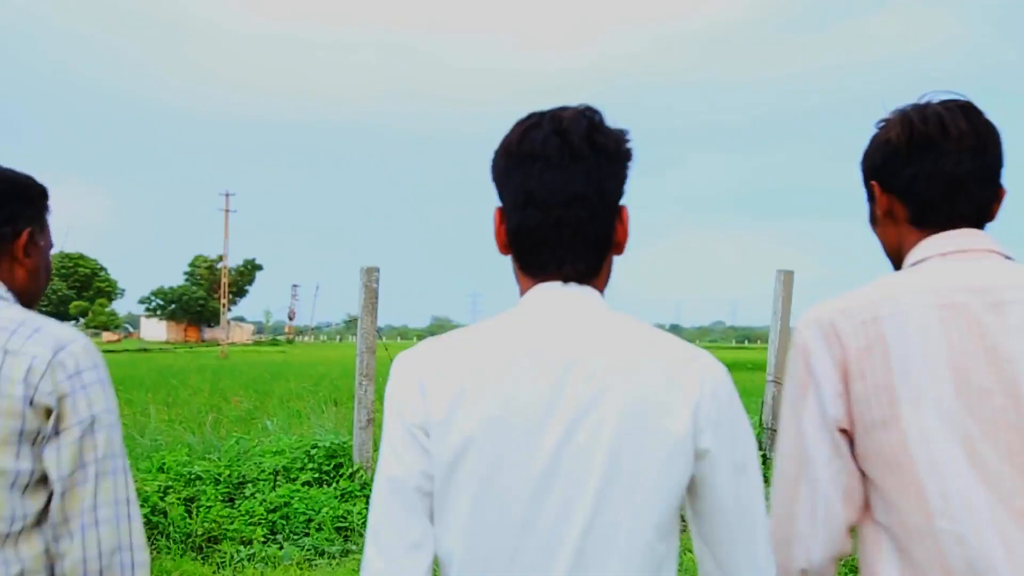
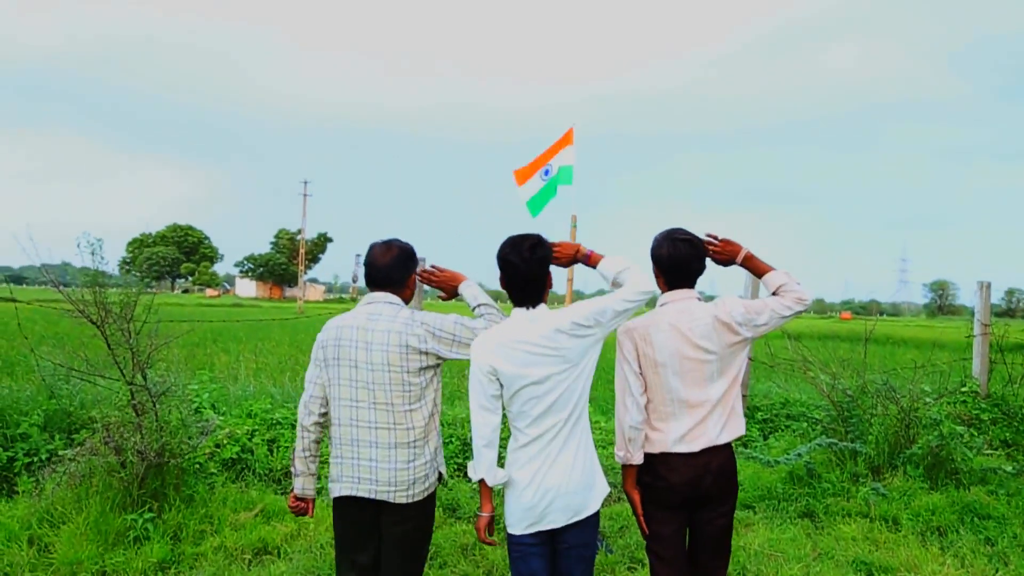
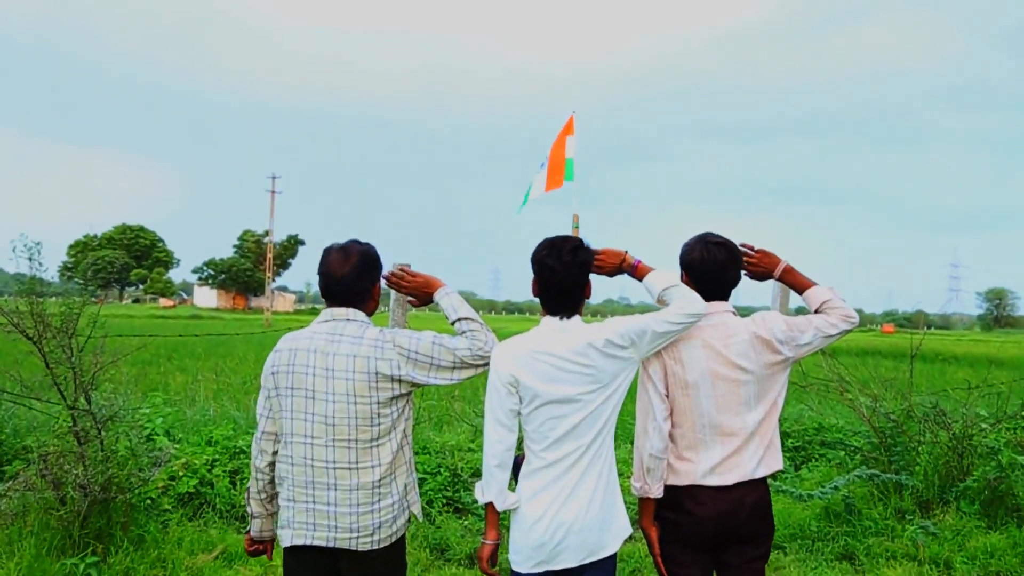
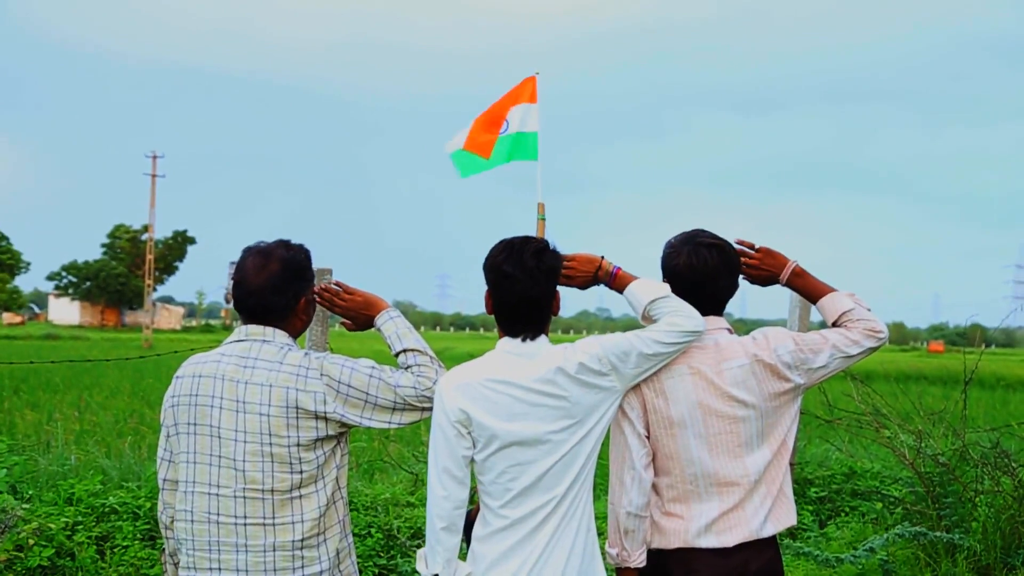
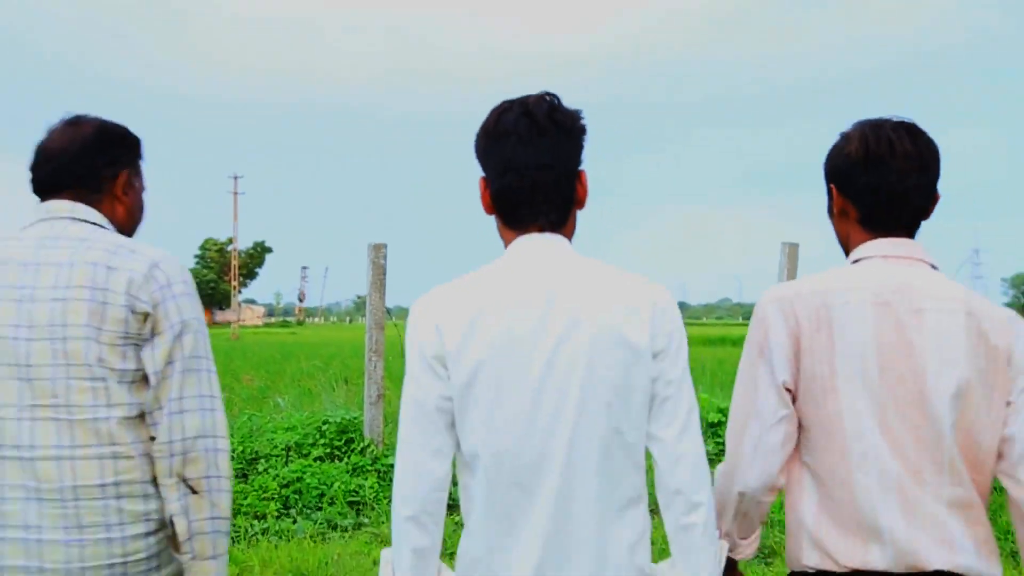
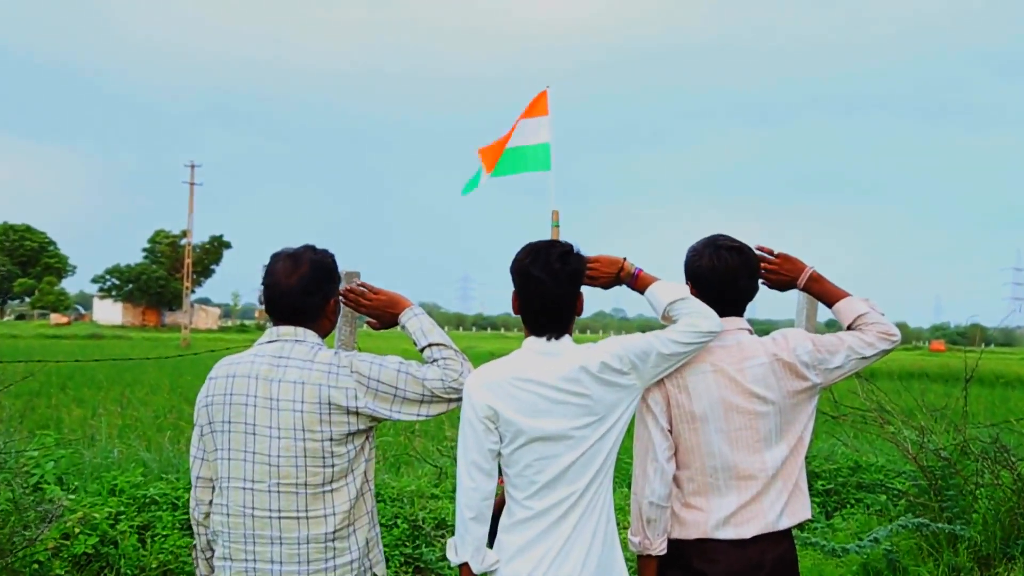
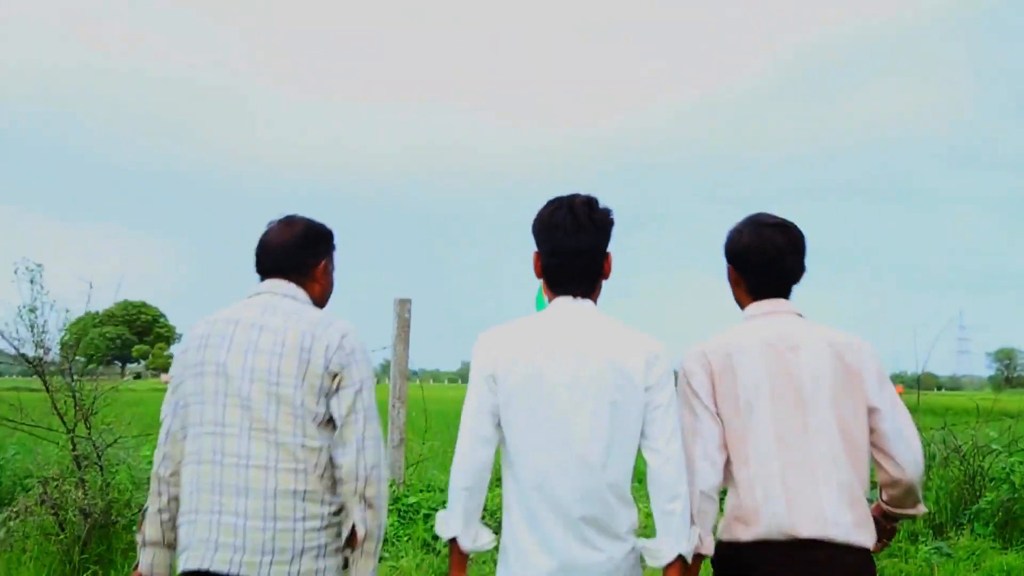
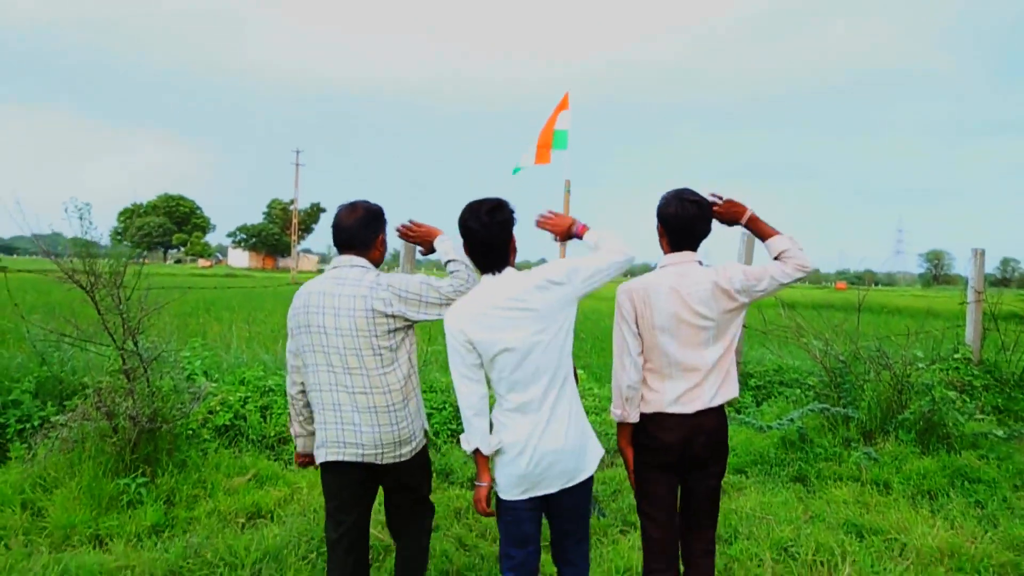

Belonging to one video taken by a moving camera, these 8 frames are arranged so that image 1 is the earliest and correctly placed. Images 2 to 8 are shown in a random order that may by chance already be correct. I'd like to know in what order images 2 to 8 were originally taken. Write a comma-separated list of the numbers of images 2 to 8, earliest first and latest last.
5, 7, 8, 2, 3, 6, 4
